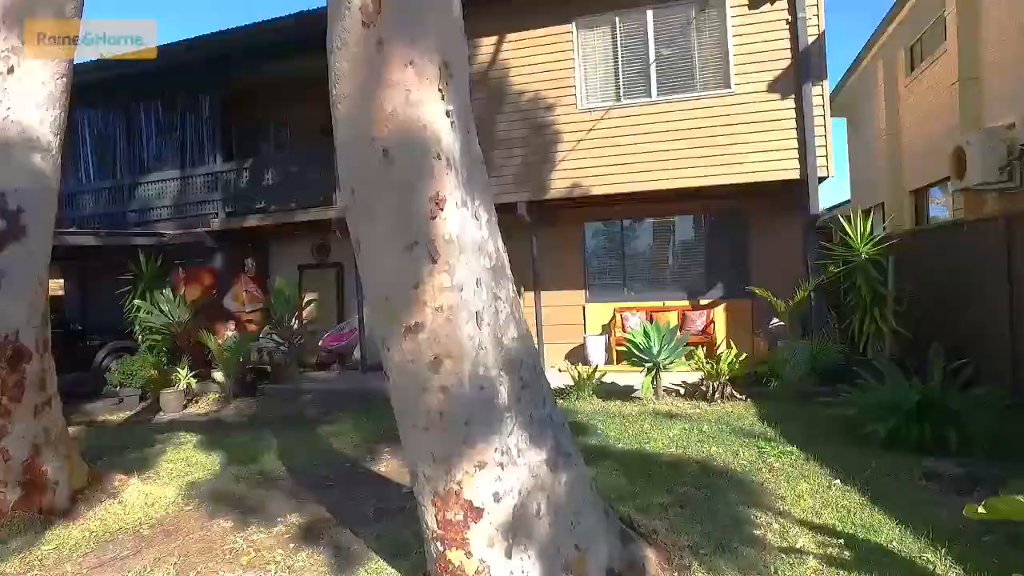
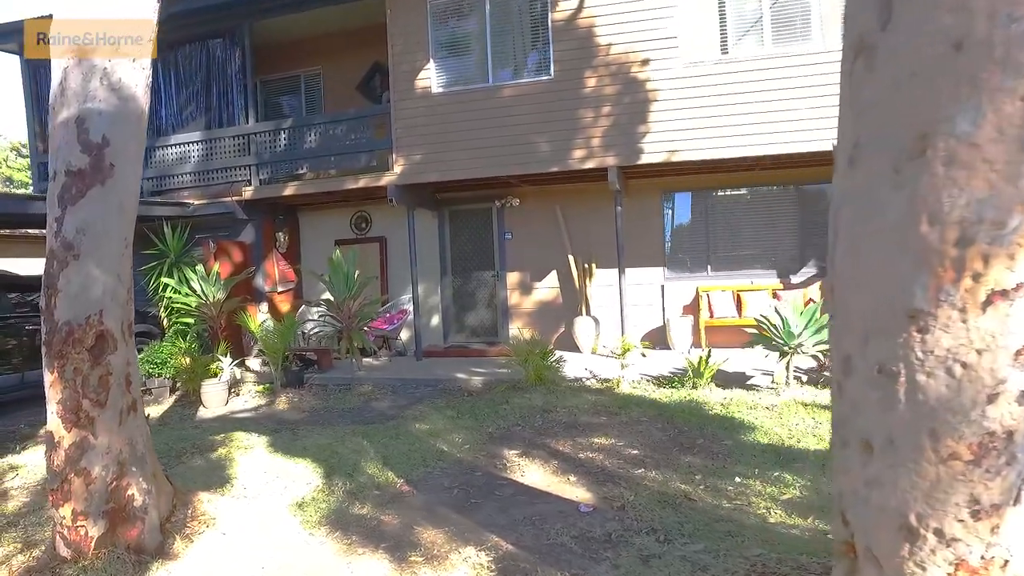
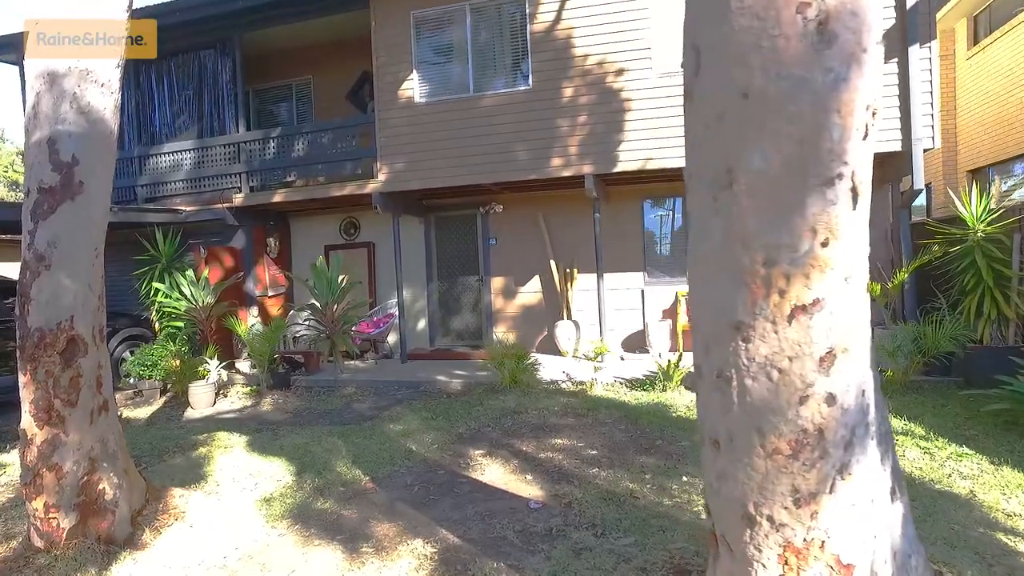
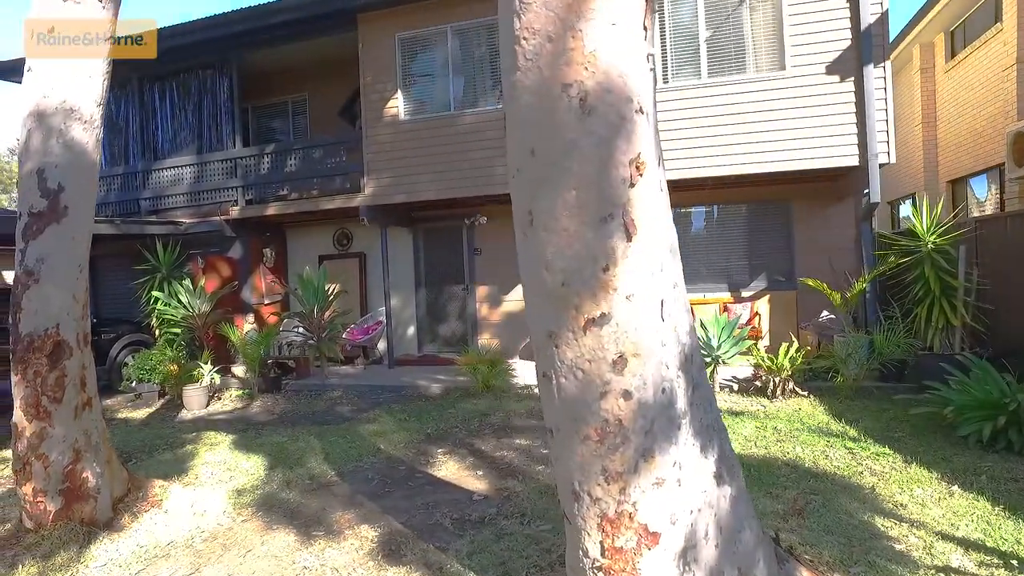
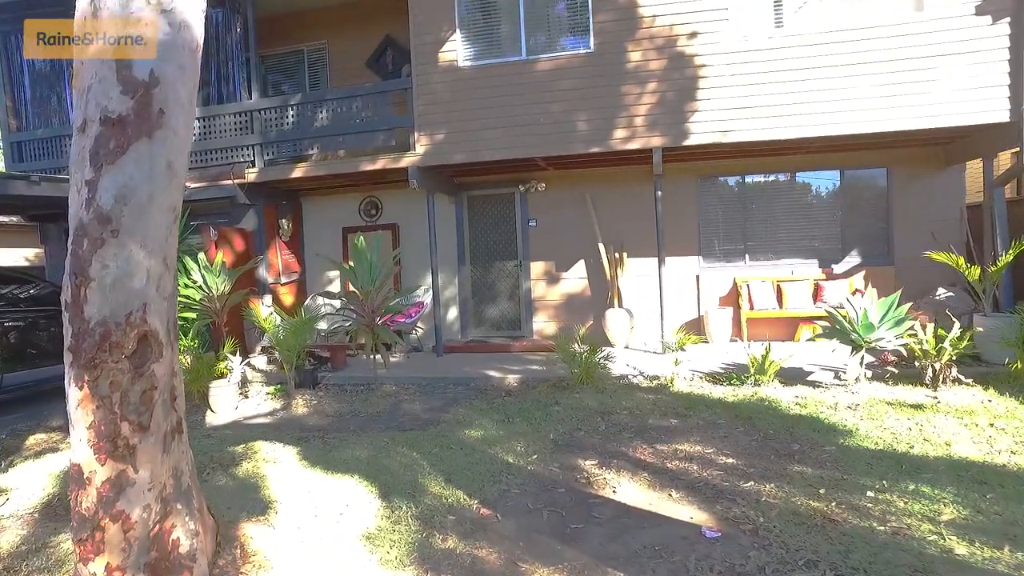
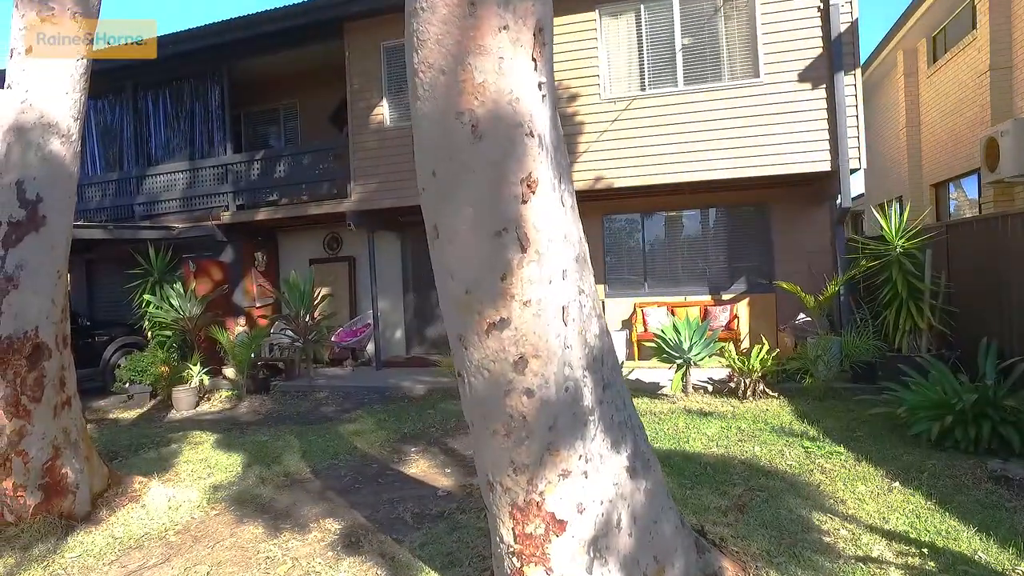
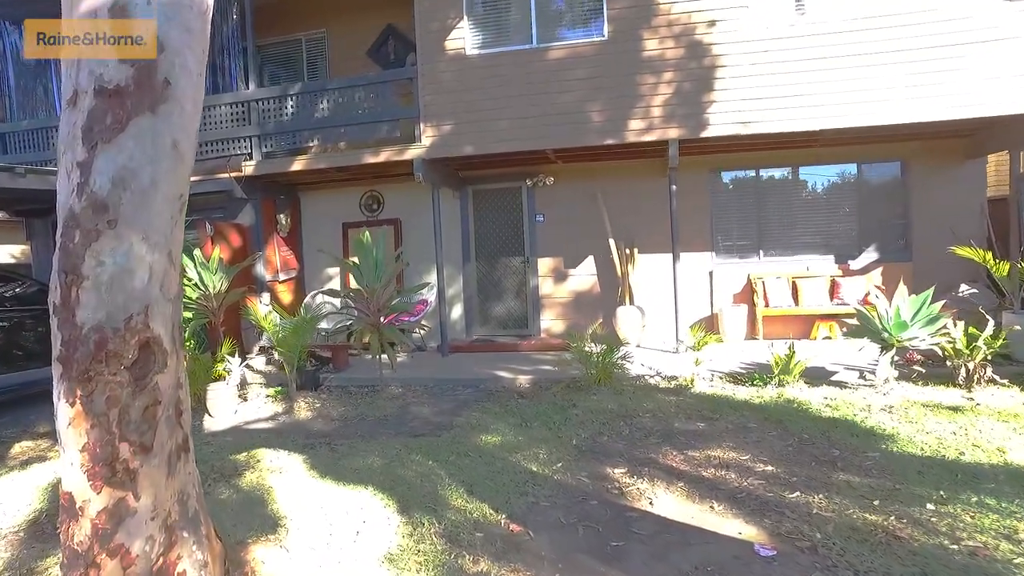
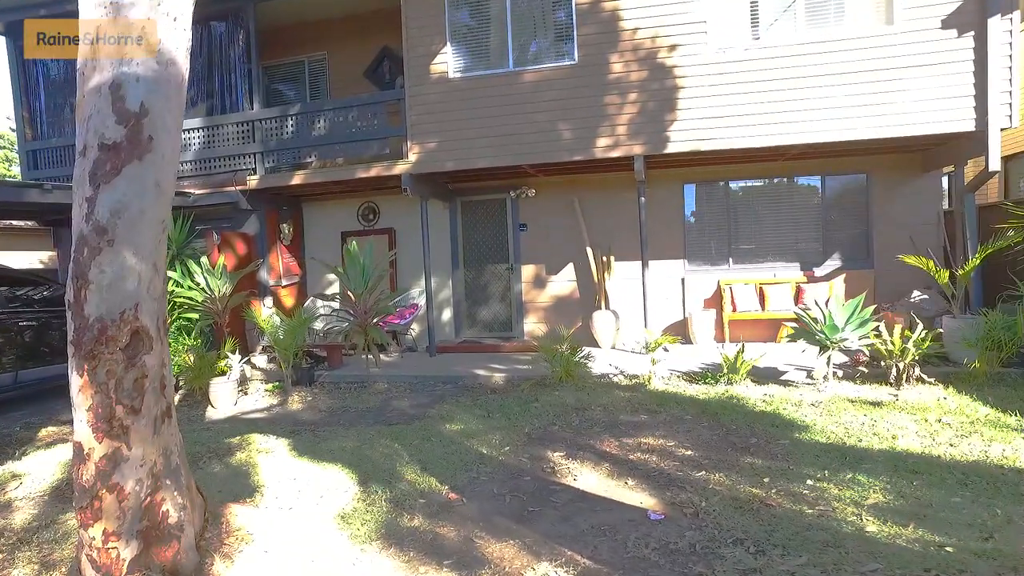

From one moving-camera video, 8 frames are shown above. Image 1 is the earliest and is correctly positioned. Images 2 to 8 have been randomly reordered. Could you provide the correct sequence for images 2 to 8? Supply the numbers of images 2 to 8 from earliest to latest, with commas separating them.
6, 4, 3, 2, 8, 5, 7
